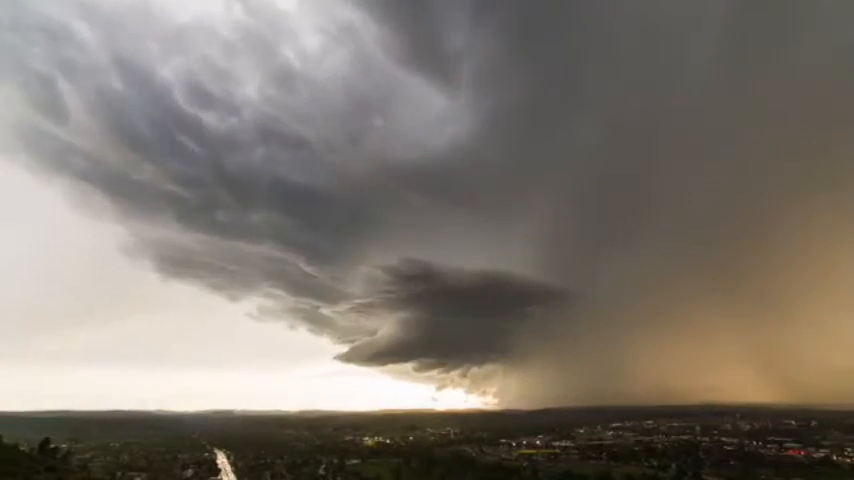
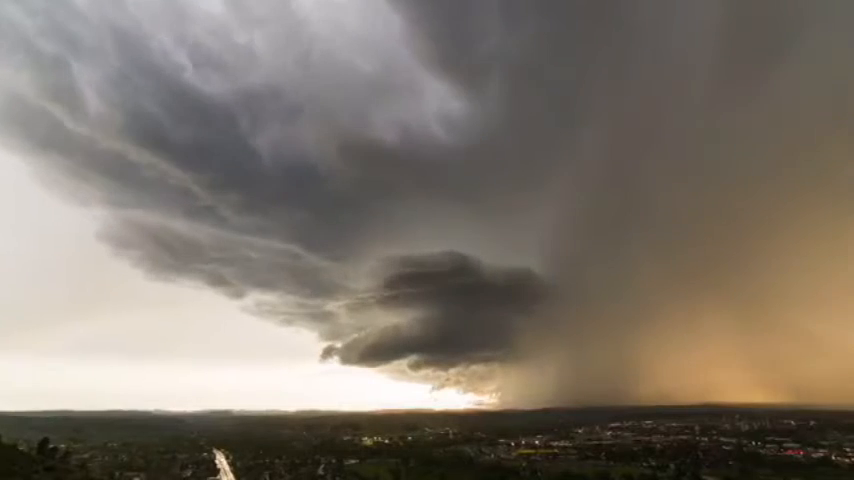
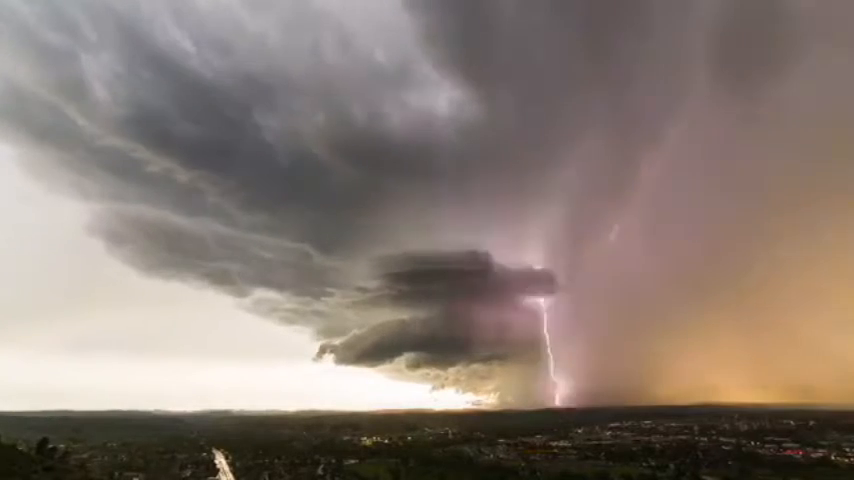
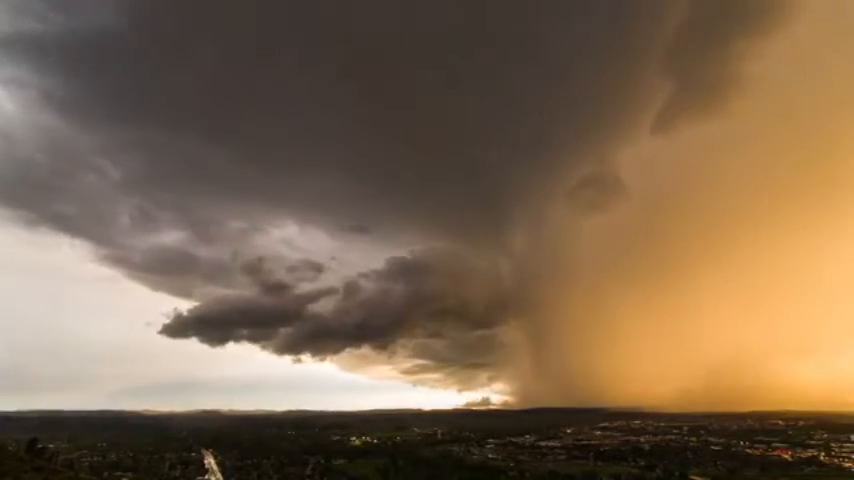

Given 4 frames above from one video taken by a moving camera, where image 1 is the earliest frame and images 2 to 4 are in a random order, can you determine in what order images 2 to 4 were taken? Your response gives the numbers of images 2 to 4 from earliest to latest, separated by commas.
2, 3, 4
